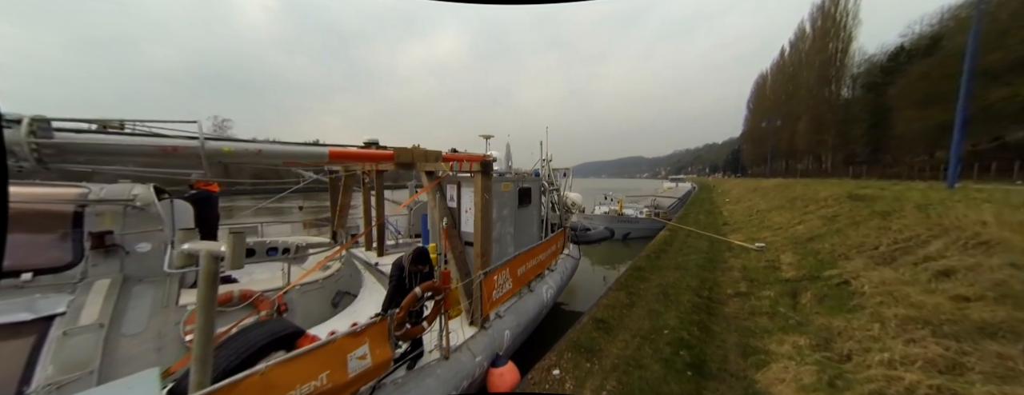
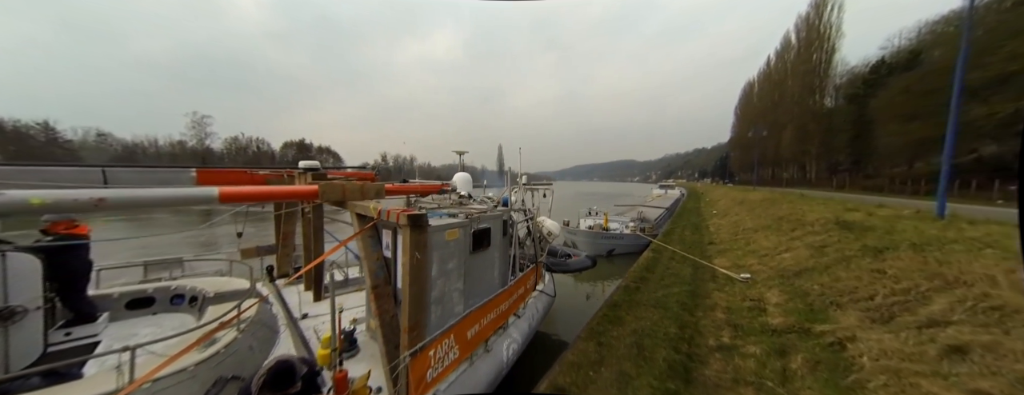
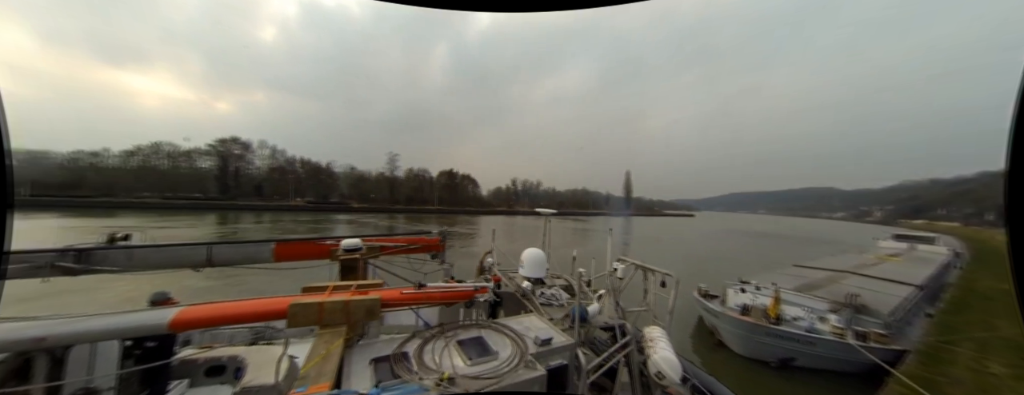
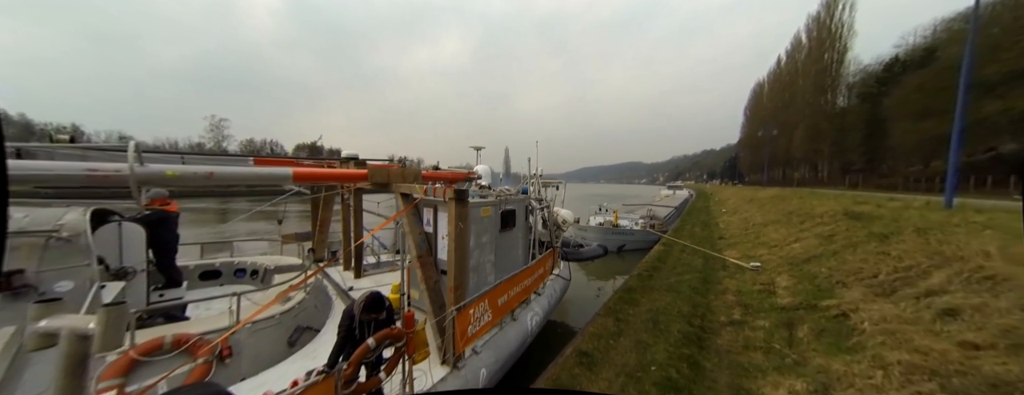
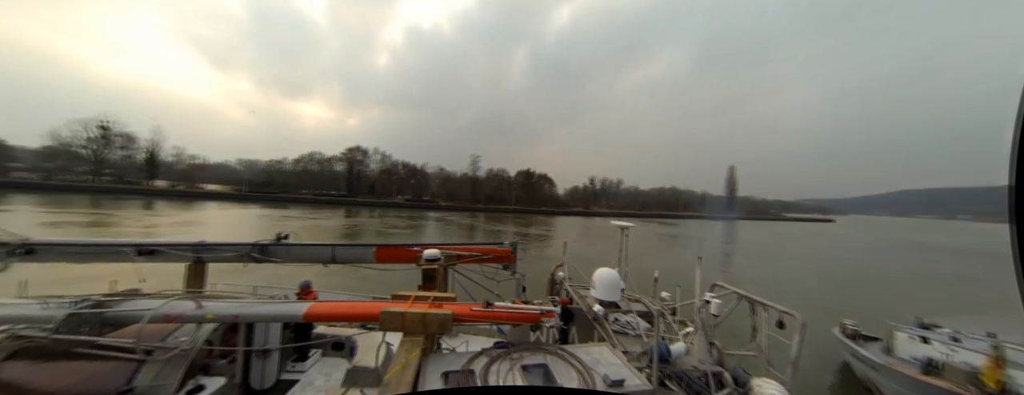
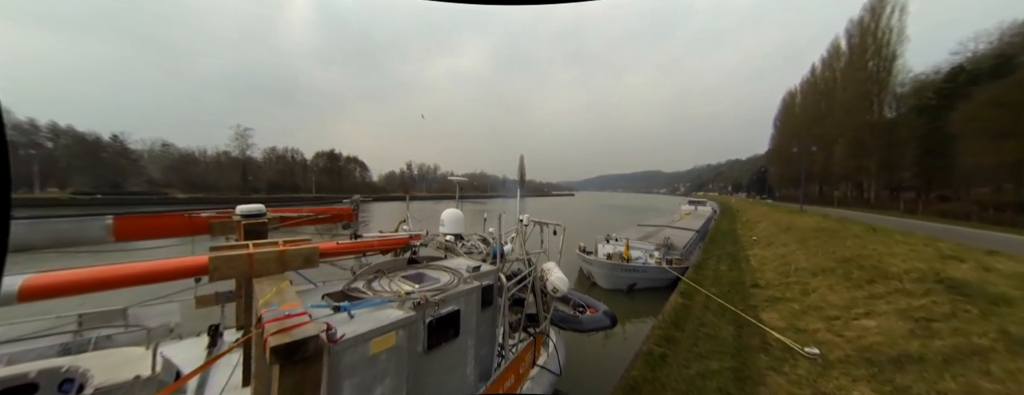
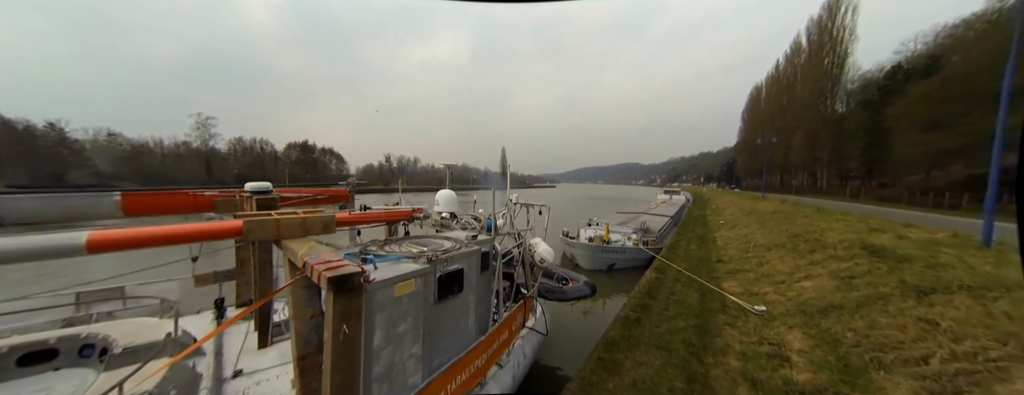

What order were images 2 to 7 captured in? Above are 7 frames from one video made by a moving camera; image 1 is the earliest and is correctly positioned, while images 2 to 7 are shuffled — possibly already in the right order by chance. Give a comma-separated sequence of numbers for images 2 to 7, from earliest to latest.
4, 2, 7, 6, 3, 5
